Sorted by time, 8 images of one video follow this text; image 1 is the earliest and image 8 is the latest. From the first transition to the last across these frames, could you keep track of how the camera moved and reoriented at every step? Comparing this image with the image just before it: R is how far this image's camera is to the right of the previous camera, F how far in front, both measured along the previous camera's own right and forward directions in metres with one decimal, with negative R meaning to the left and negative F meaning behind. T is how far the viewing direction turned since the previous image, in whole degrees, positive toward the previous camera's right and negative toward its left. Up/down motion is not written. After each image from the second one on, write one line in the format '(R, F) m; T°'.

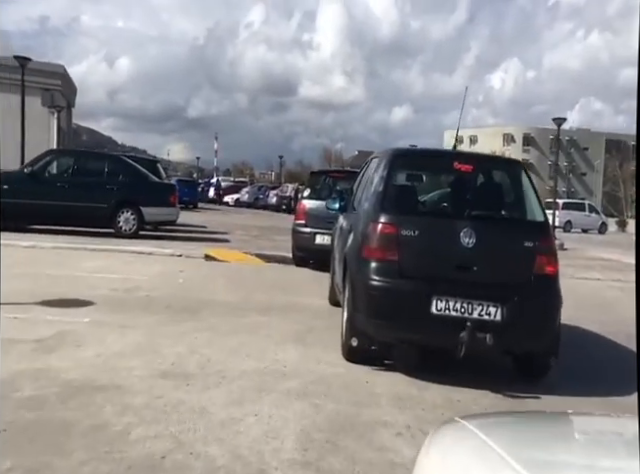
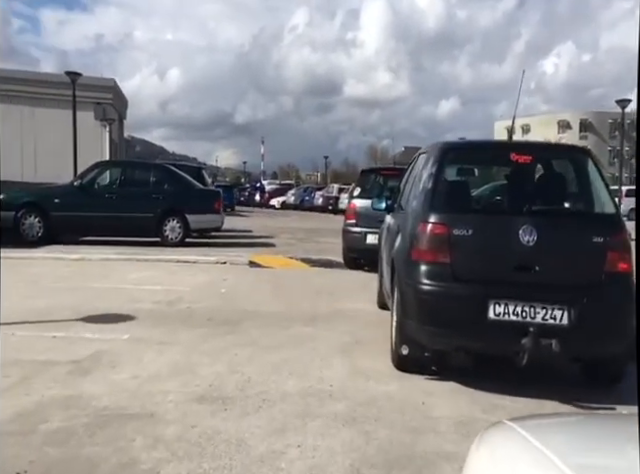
(0.0, +0.4) m; -3°
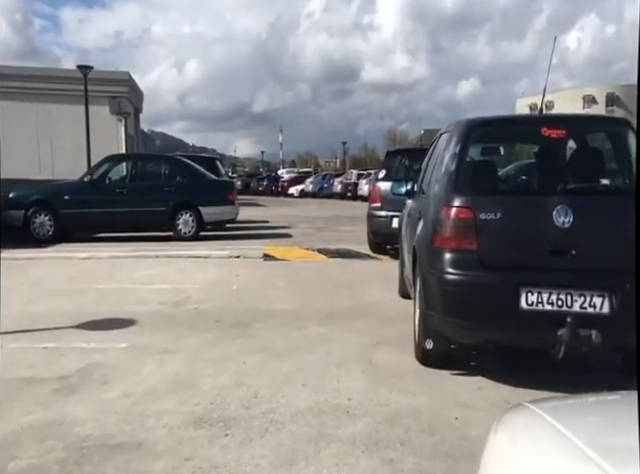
(+0.1, +0.6) m; -2°
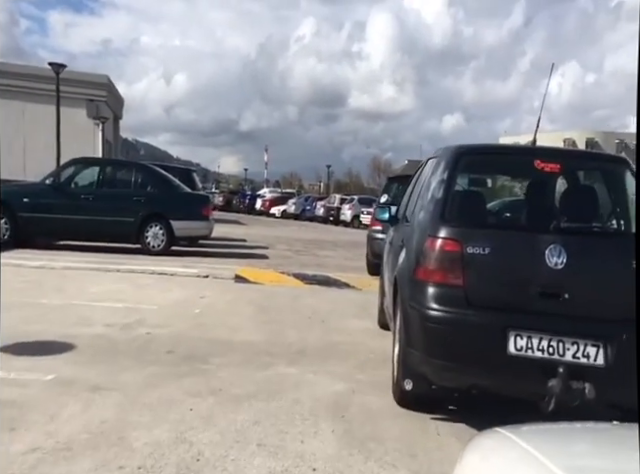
(0.0, +0.9) m; +1°
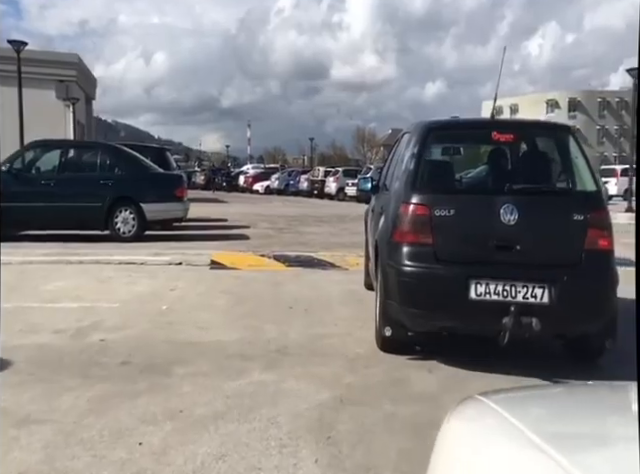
(+0.1, +0.9) m; +1°
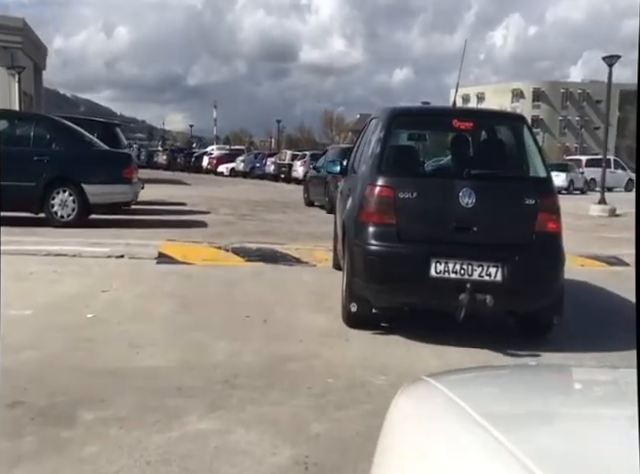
(0.0, +1.3) m; +3°
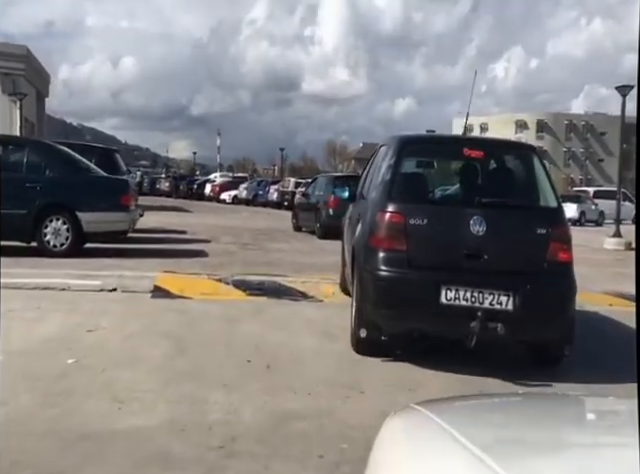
(-0.1, +0.7) m; 0°
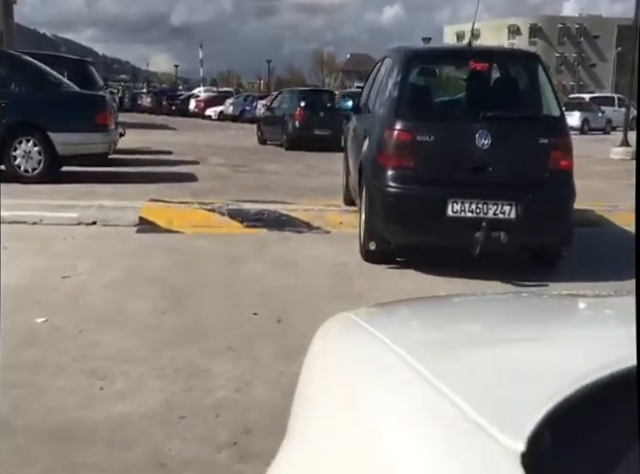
(-0.2, +0.9) m; +1°
